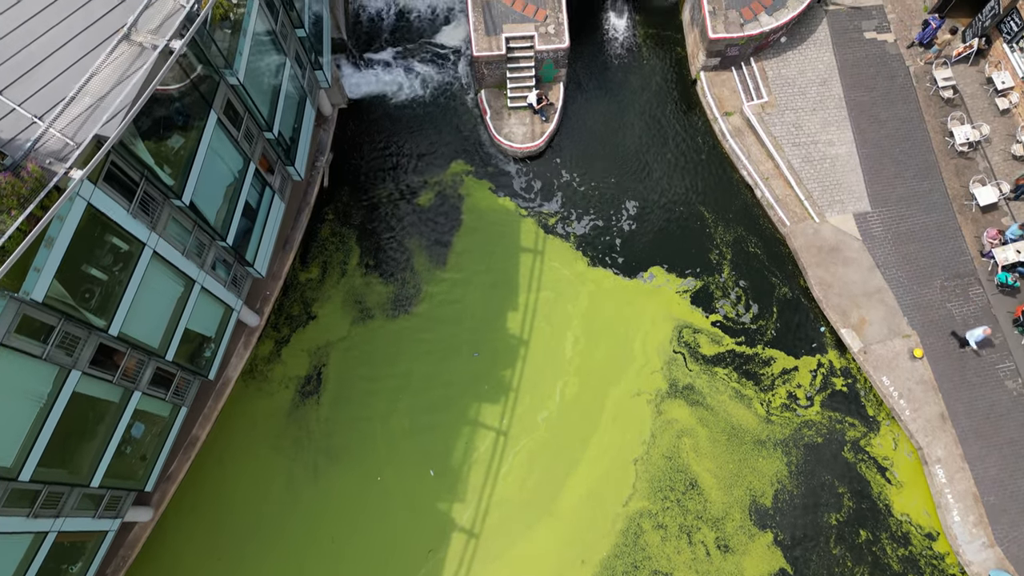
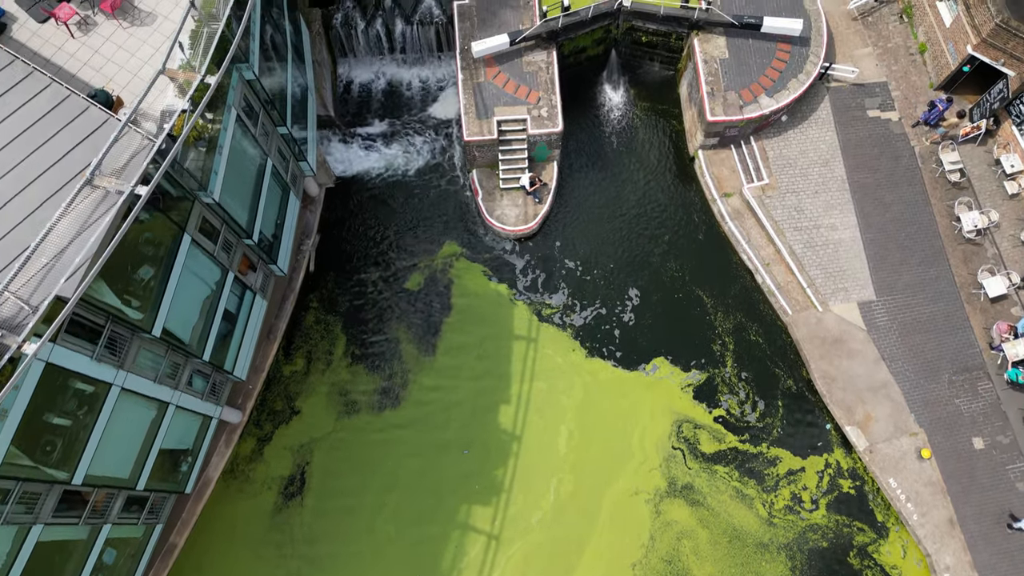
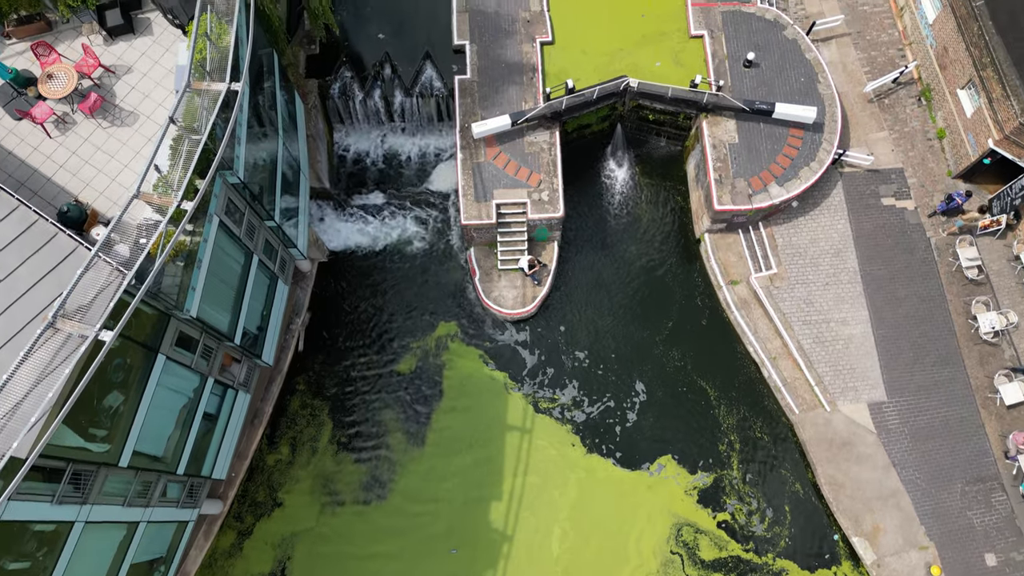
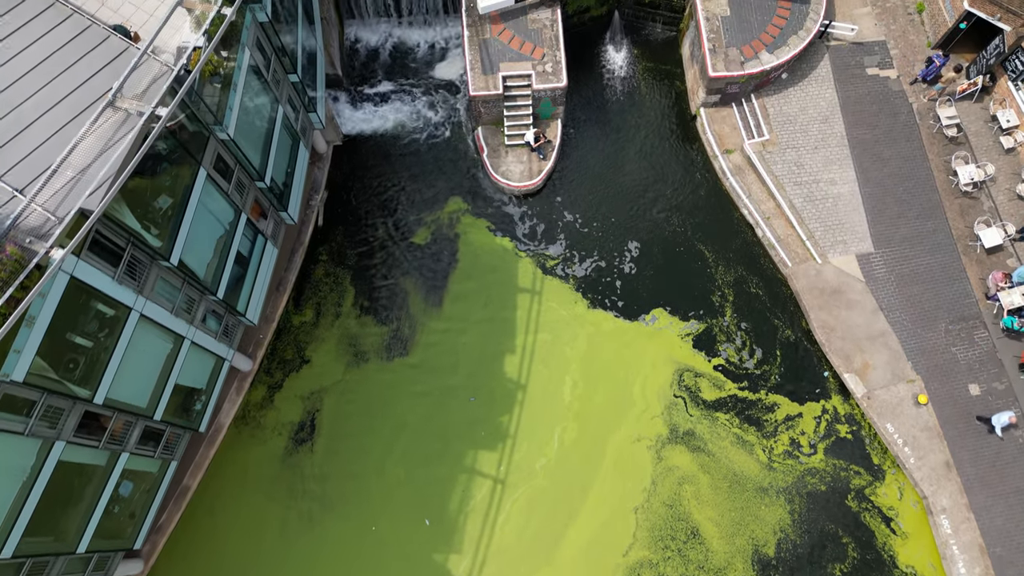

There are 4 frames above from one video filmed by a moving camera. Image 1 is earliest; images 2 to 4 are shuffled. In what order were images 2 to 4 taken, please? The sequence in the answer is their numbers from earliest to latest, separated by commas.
4, 2, 3
